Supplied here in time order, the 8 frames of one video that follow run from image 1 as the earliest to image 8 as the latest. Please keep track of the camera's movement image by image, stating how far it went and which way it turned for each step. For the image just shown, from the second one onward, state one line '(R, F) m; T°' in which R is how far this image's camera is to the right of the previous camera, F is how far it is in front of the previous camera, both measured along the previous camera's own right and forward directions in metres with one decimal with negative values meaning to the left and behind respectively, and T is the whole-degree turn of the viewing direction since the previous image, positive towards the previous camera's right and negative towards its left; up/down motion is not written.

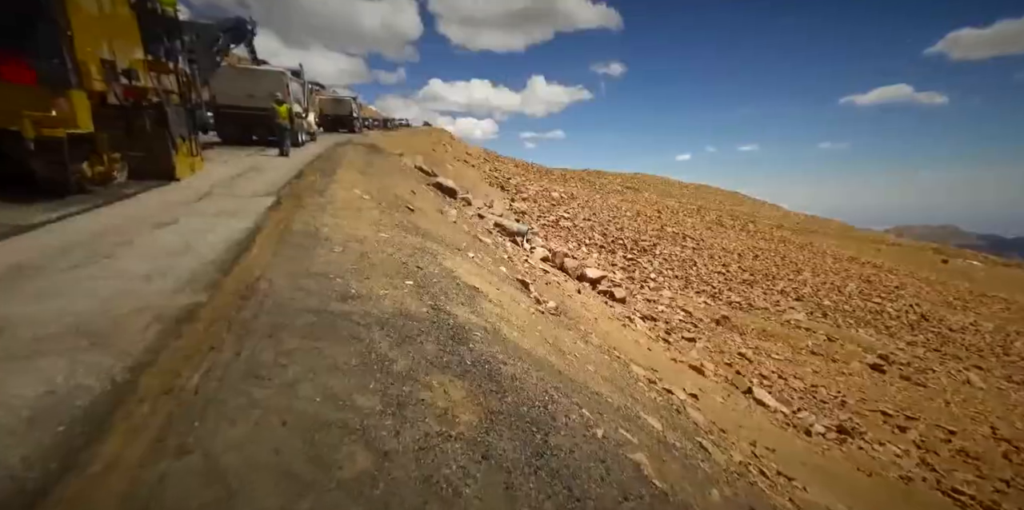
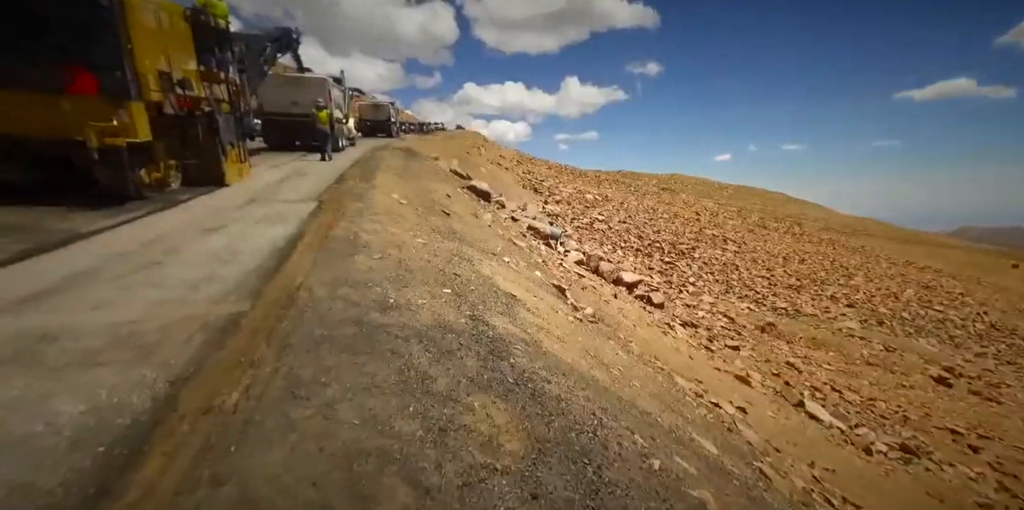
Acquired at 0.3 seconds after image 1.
(0.0, +0.1) m; -4°
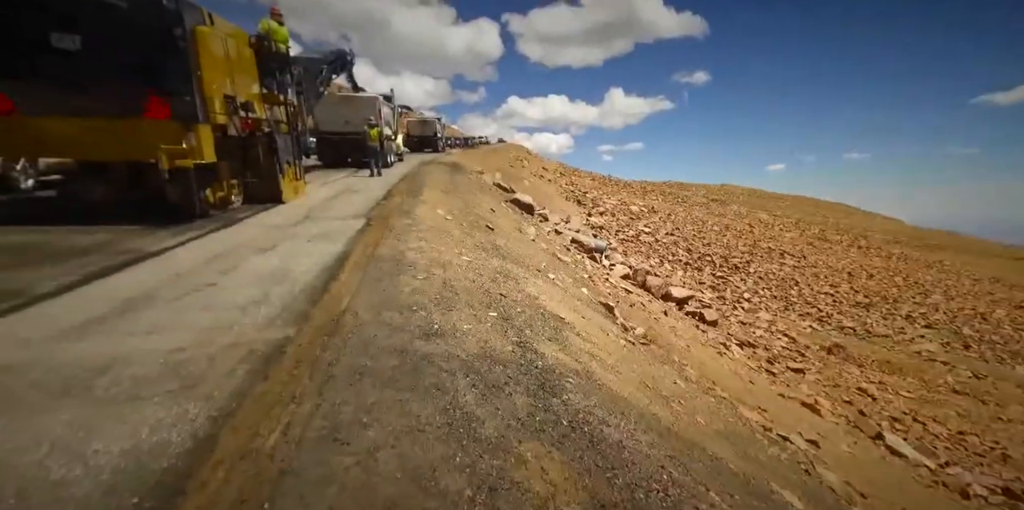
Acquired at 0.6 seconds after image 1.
(0.0, +0.2) m; -5°
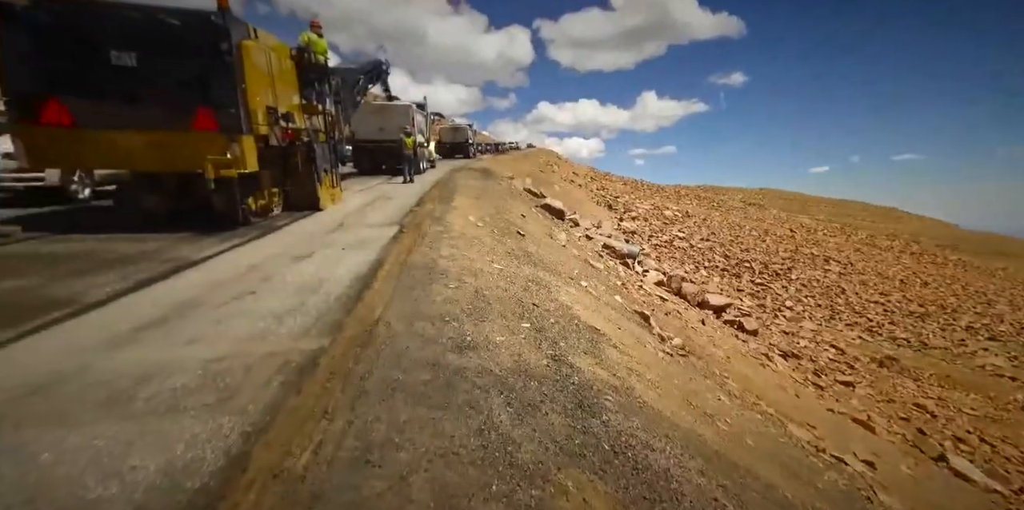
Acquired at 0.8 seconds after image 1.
(0.0, +0.1) m; -4°
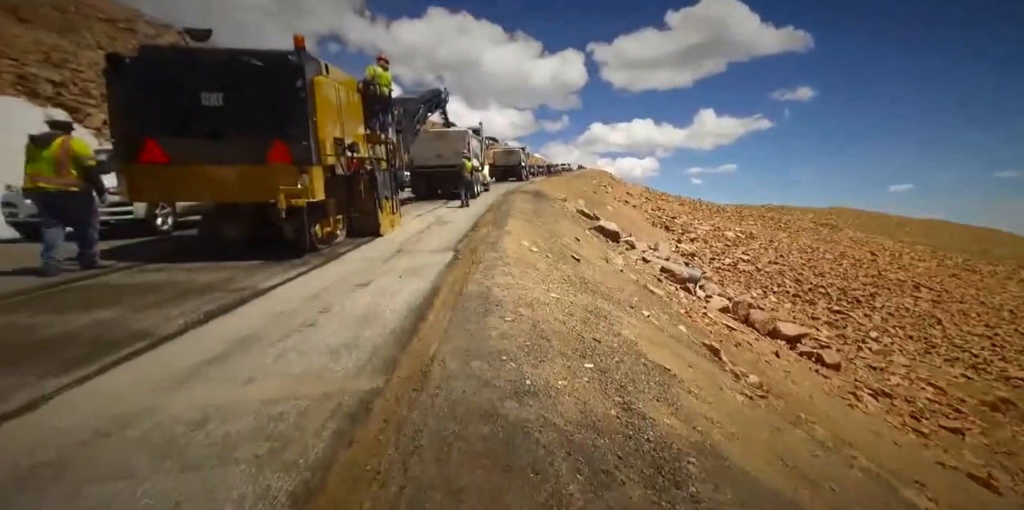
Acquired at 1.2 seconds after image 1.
(-0.1, +0.2) m; -6°
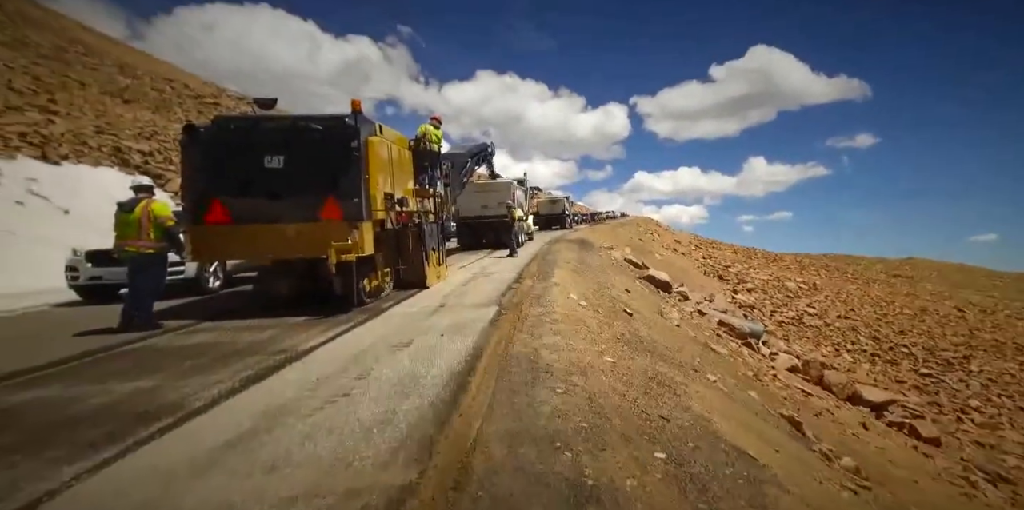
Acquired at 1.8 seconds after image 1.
(0.0, +0.4) m; -5°
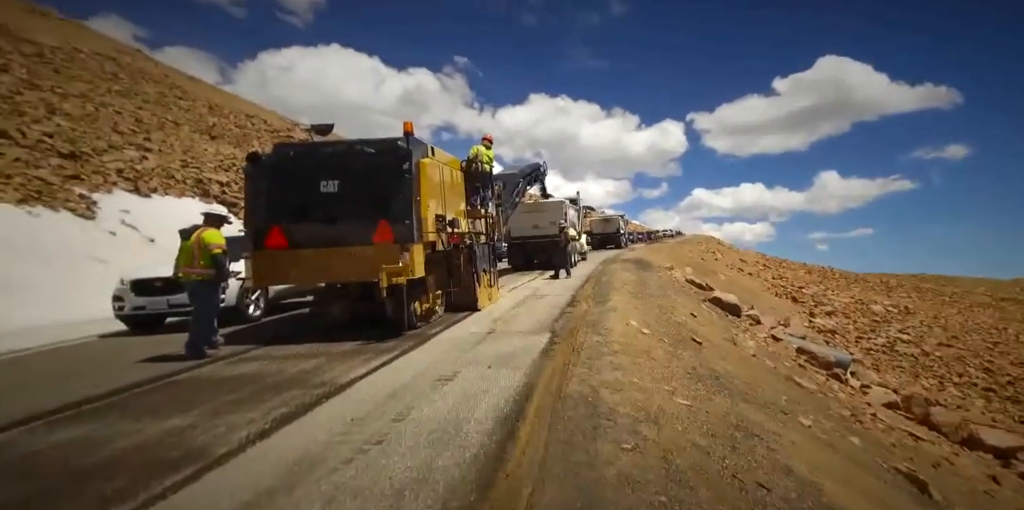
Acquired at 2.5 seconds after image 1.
(0.0, +0.6) m; -6°
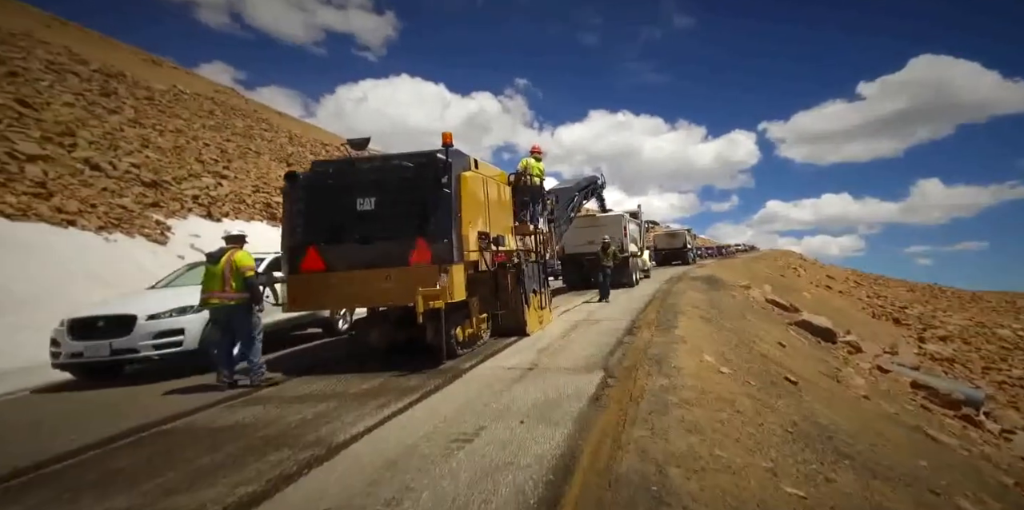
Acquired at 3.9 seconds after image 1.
(+0.2, +1.2) m; -7°
